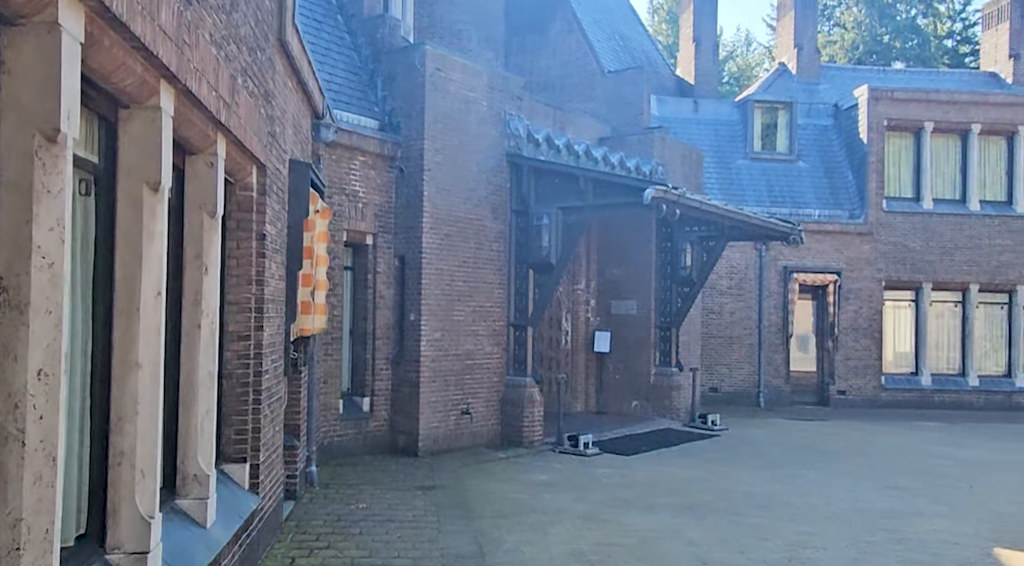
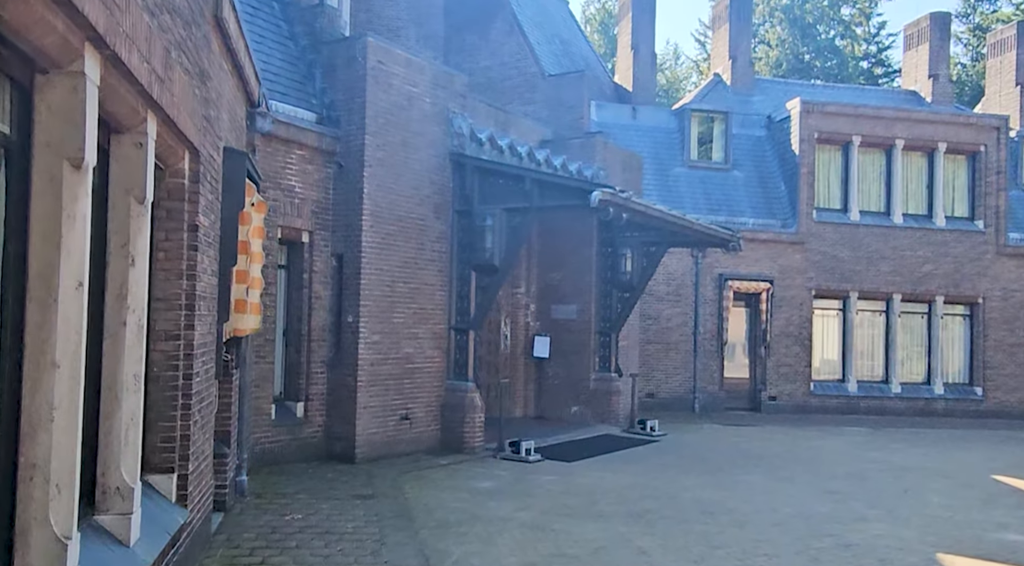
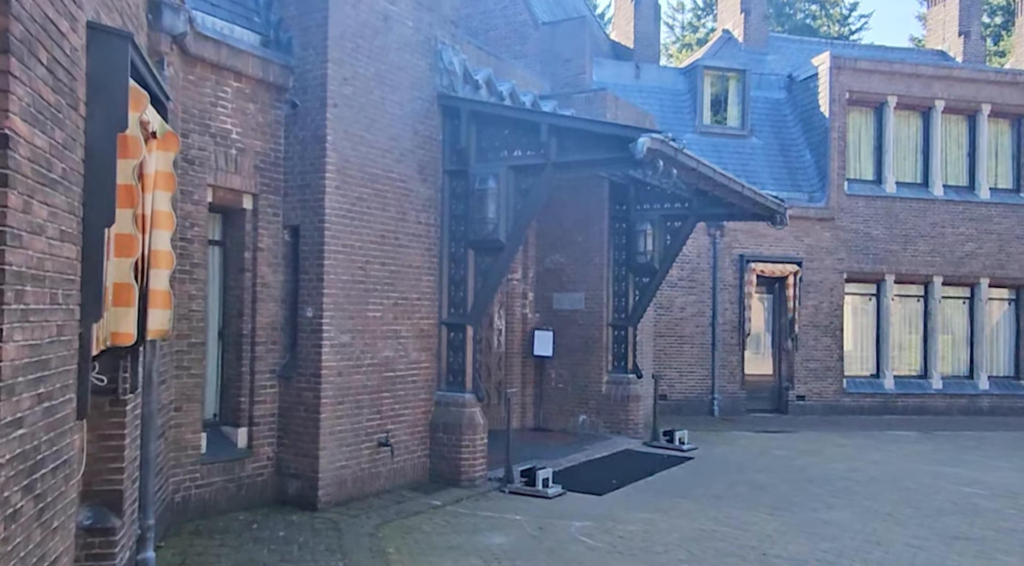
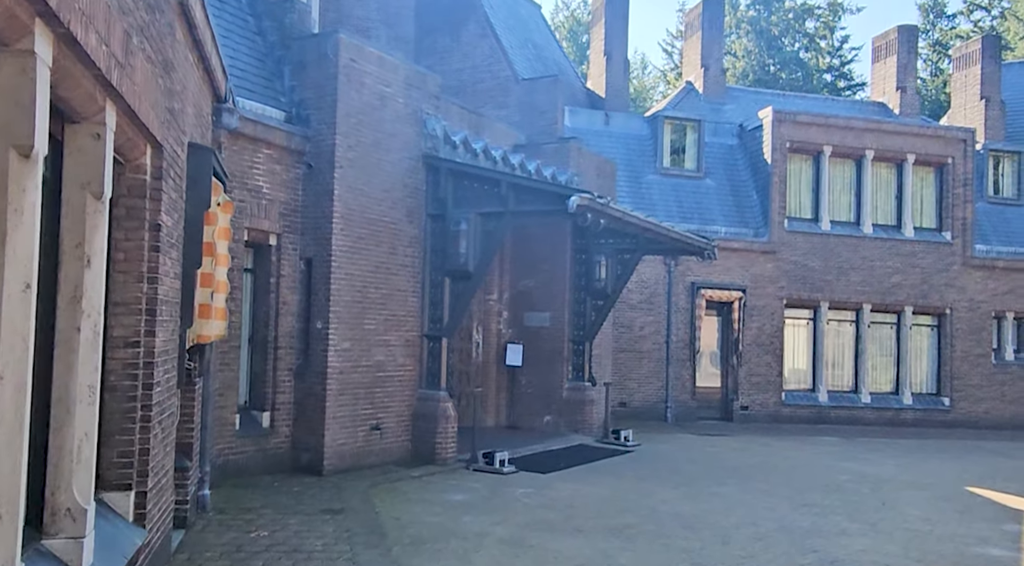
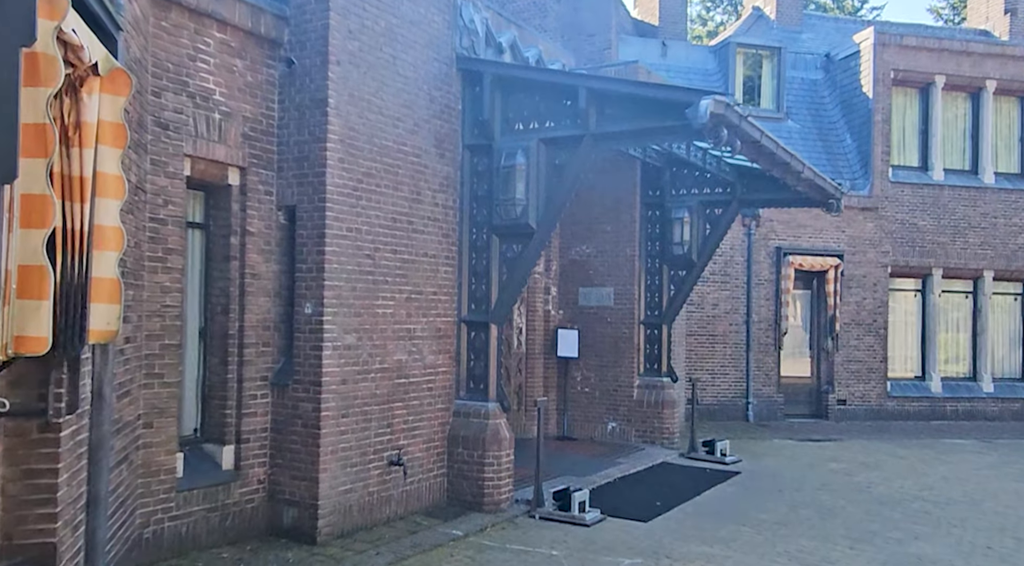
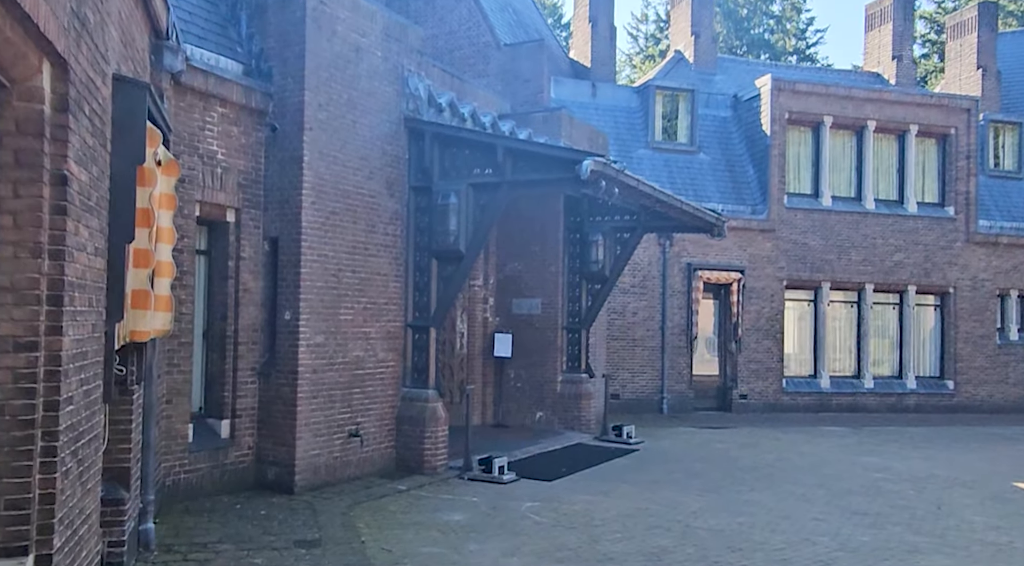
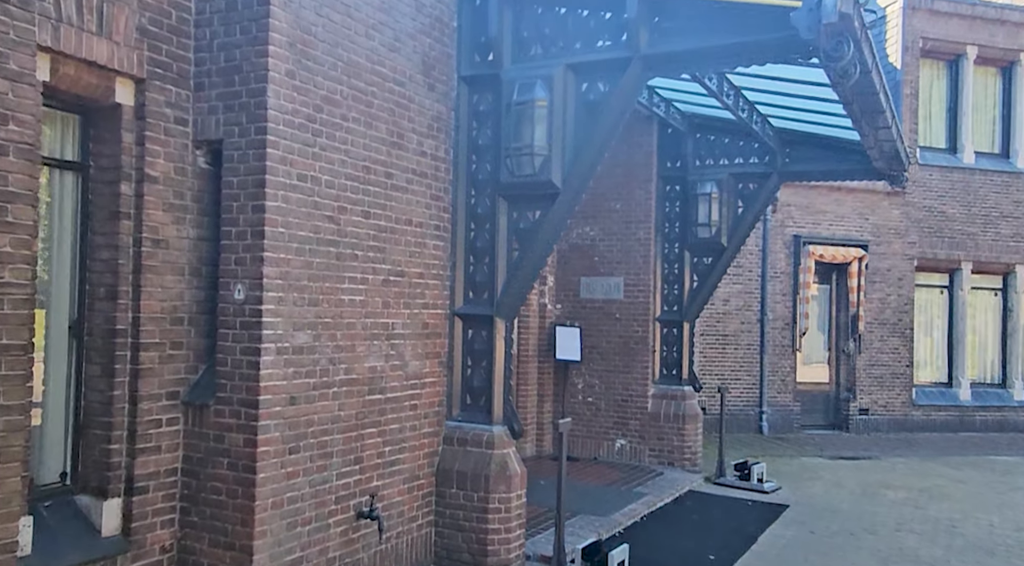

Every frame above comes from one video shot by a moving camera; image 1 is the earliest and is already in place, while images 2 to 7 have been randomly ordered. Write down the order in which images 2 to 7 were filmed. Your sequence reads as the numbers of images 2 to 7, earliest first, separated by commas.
2, 4, 6, 3, 5, 7
